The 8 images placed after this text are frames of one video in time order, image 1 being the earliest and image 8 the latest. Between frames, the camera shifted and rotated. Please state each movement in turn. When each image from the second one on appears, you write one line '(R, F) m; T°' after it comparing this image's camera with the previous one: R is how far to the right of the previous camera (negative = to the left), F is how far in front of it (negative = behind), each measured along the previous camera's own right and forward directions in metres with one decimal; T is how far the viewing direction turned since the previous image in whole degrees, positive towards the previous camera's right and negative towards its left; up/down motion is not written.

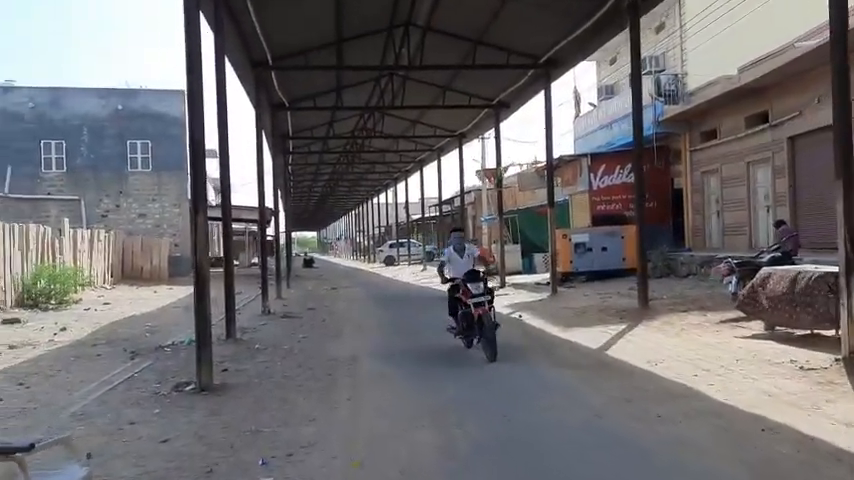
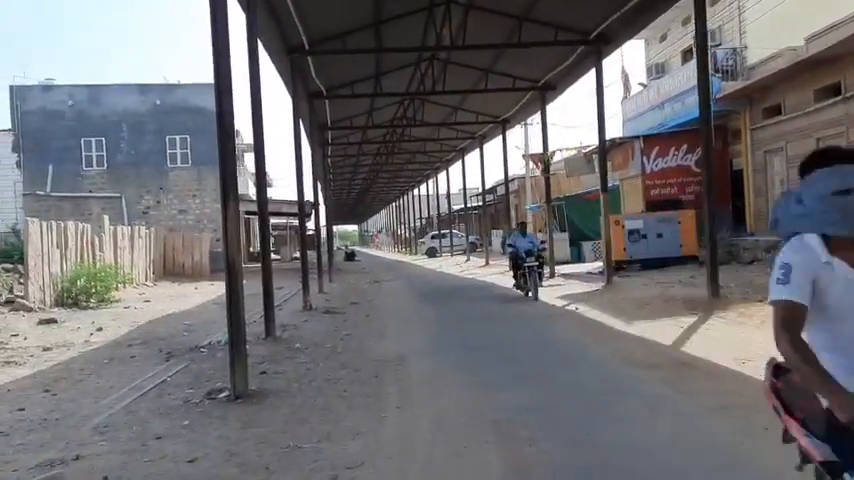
(-0.1, +0.8) m; -3°
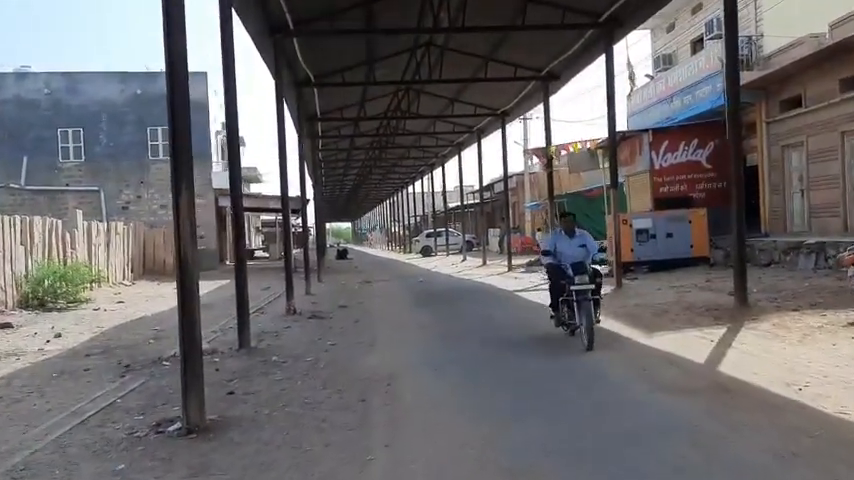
(0.0, +1.2) m; 0°
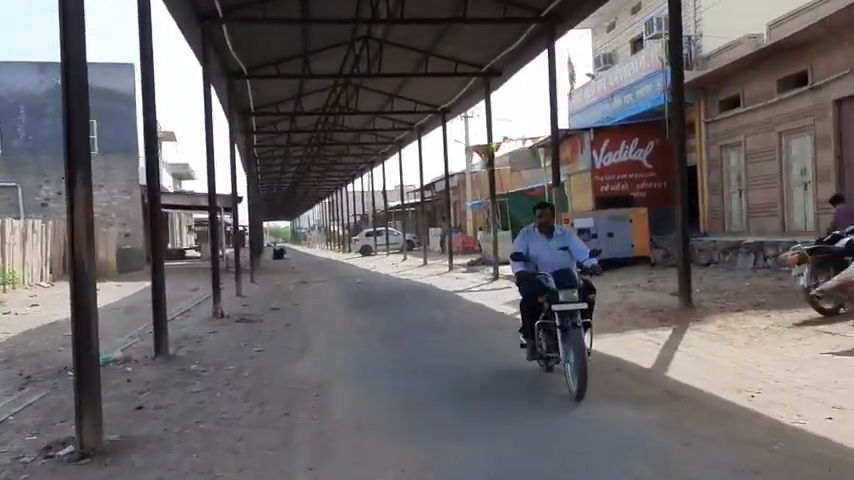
(+0.1, +0.5) m; +4°
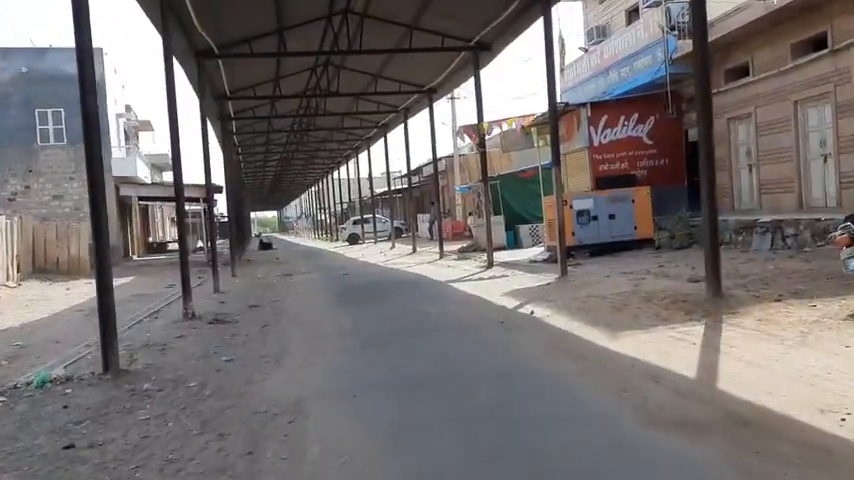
(0.0, +1.3) m; +1°
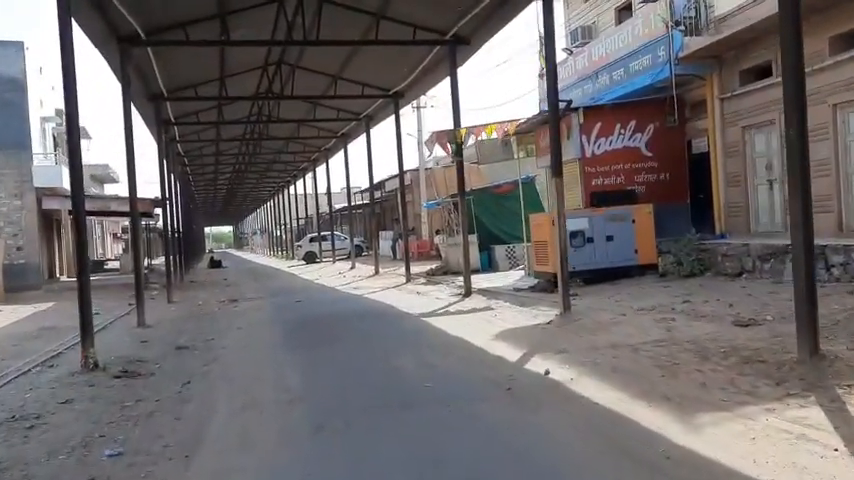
(-0.2, +2.6) m; +3°
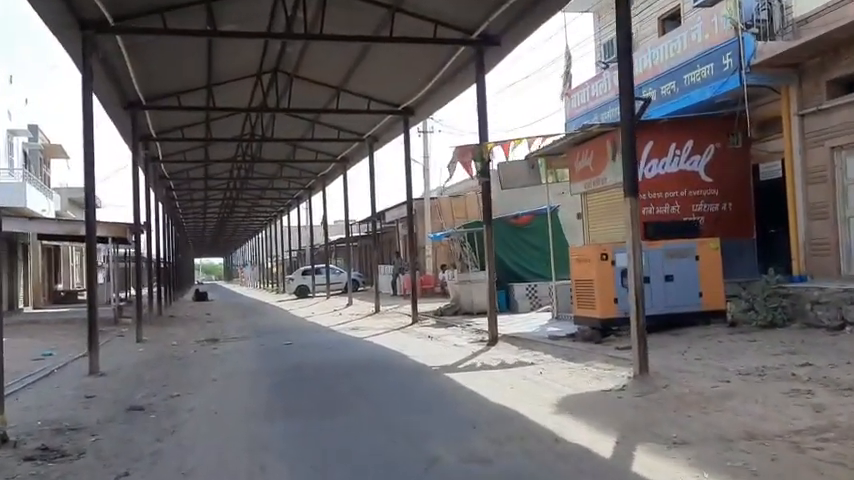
(-0.5, +2.6) m; +1°
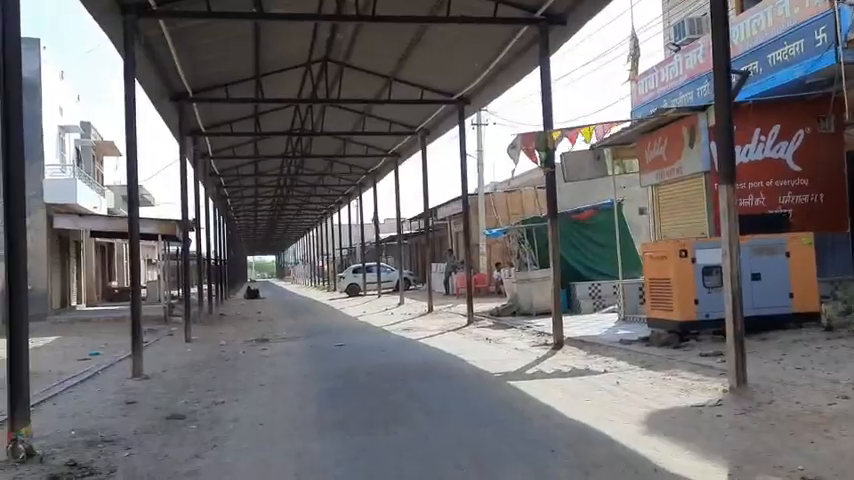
(-0.2, +0.9) m; -4°
